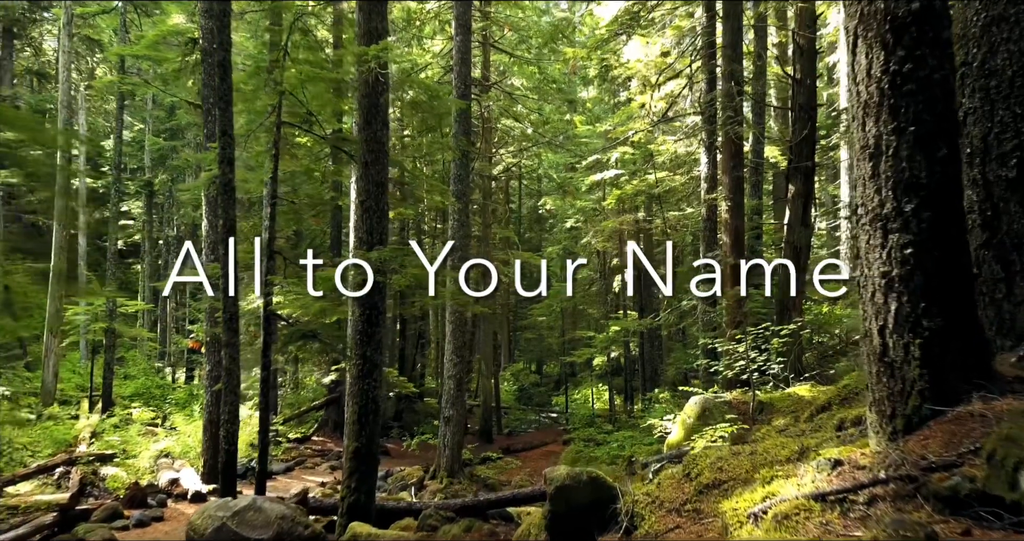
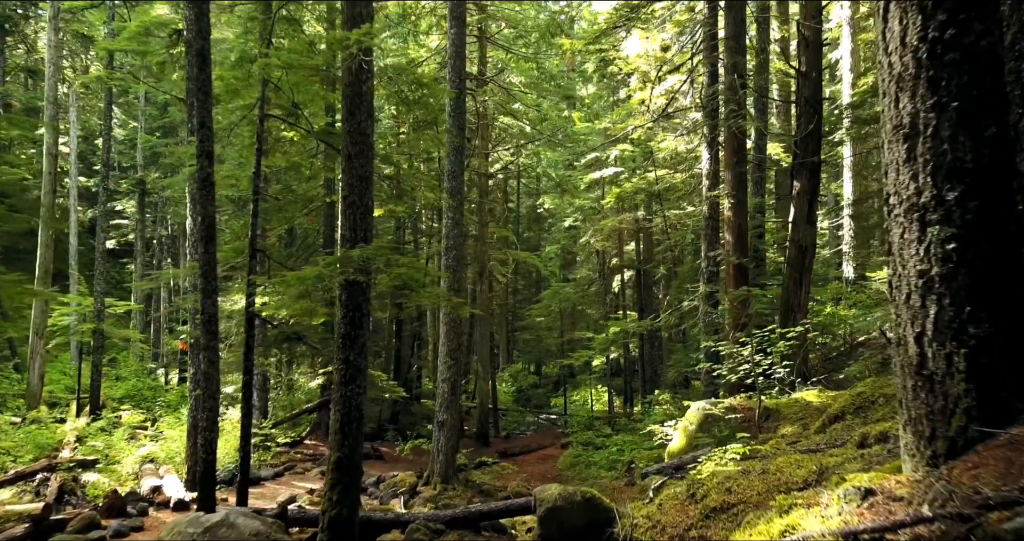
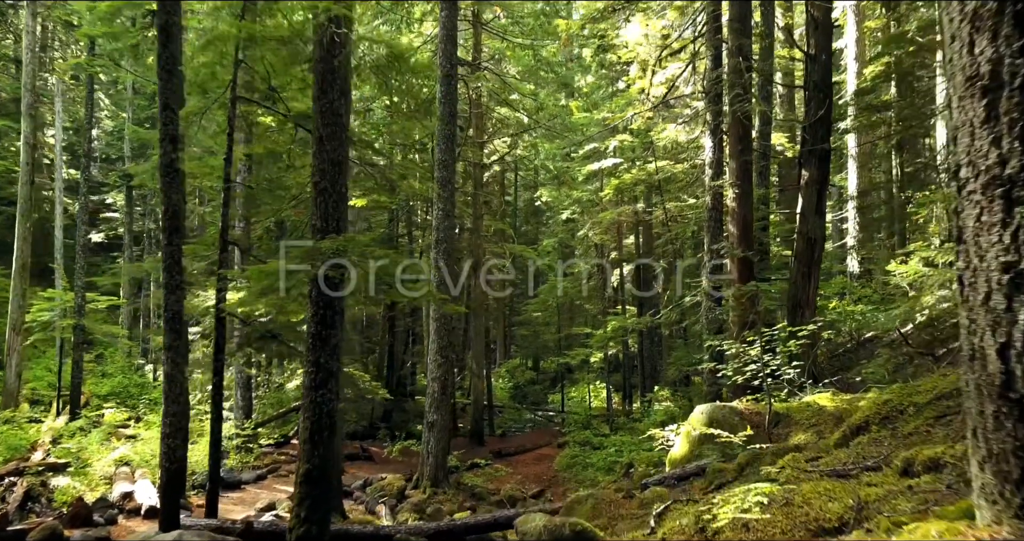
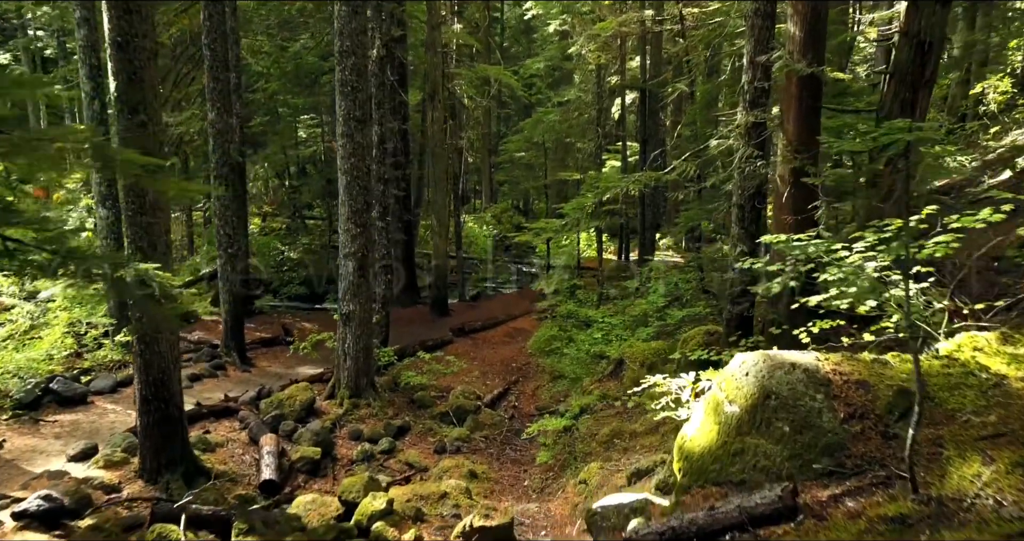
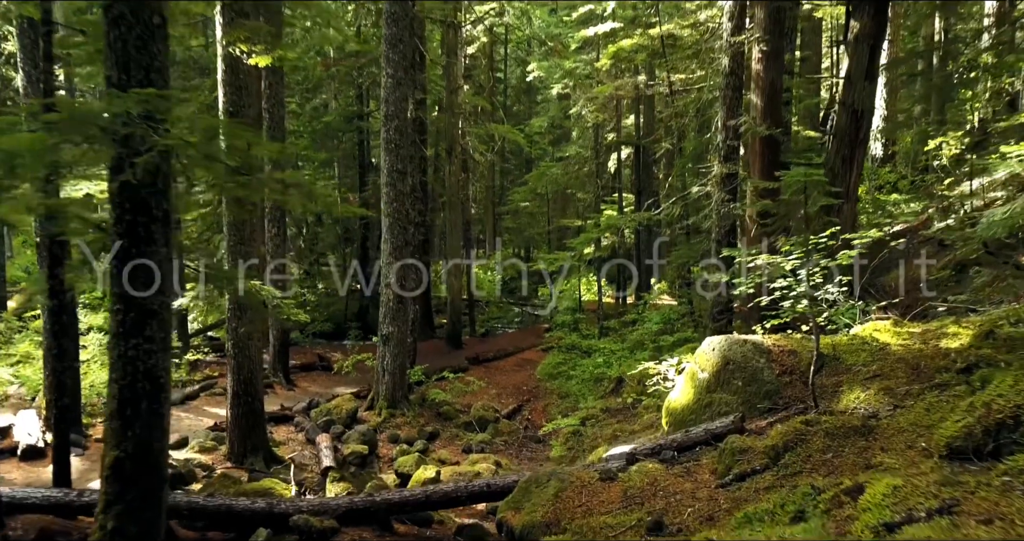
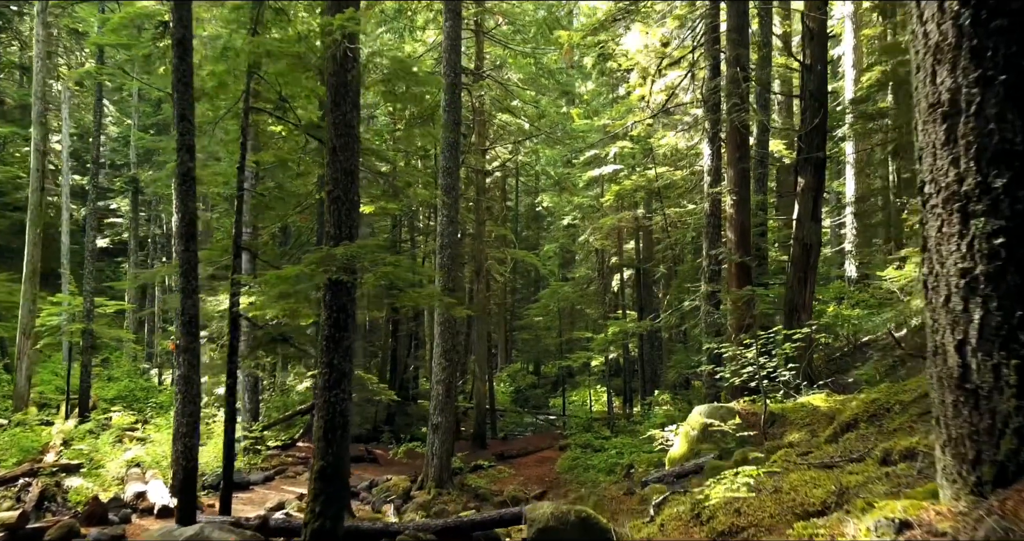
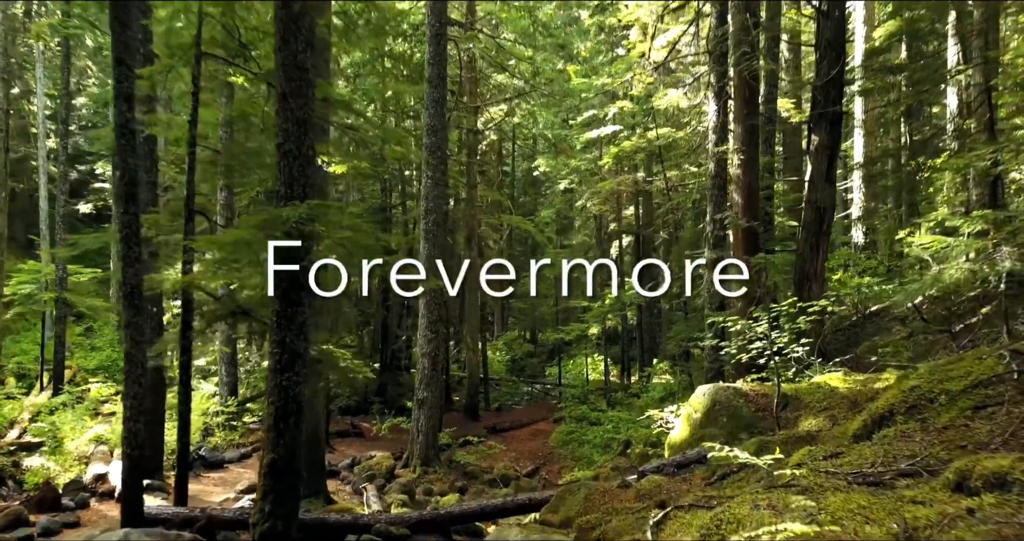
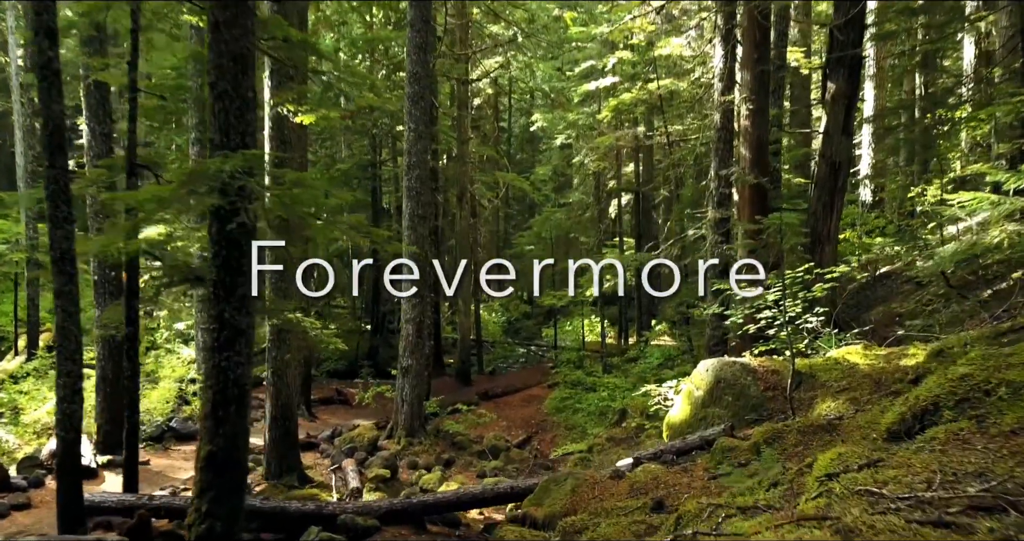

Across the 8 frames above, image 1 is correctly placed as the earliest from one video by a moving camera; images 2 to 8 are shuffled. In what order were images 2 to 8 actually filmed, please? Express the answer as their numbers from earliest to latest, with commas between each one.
2, 6, 3, 7, 8, 5, 4
